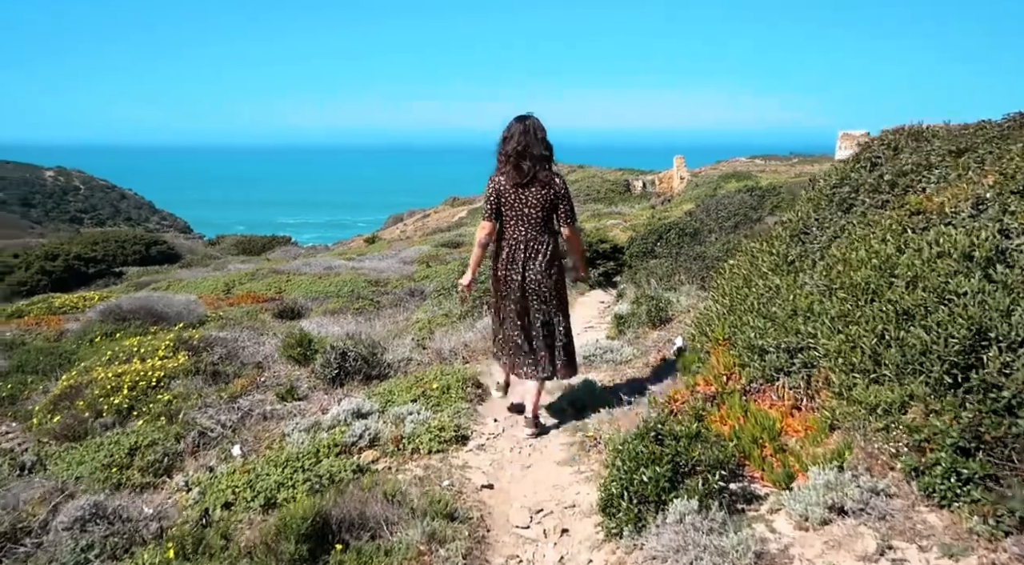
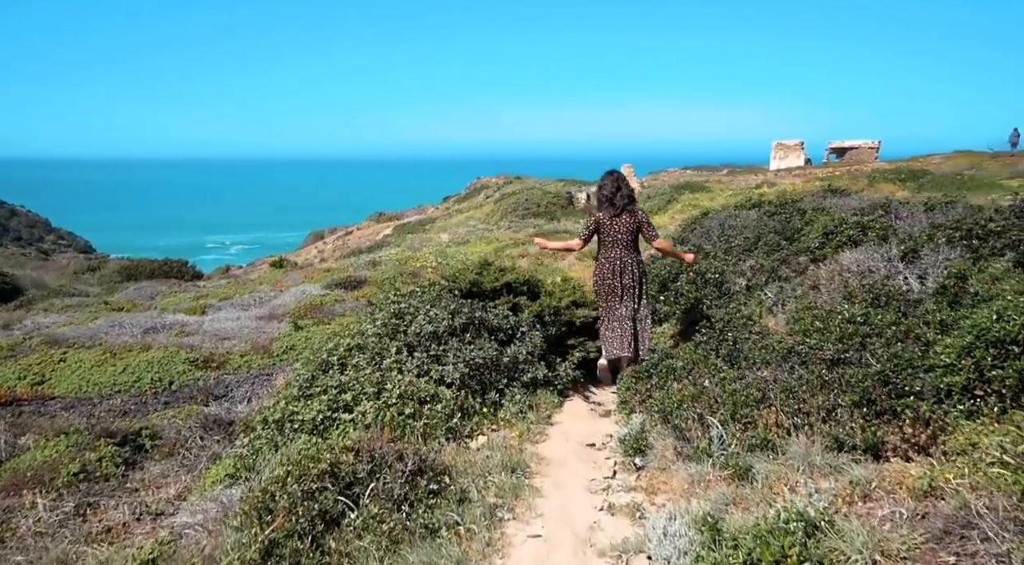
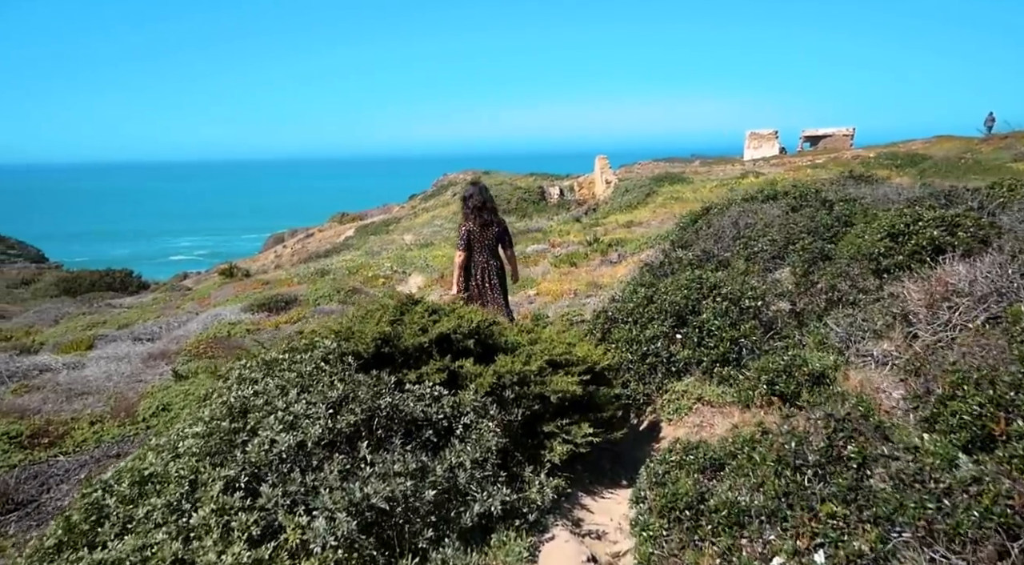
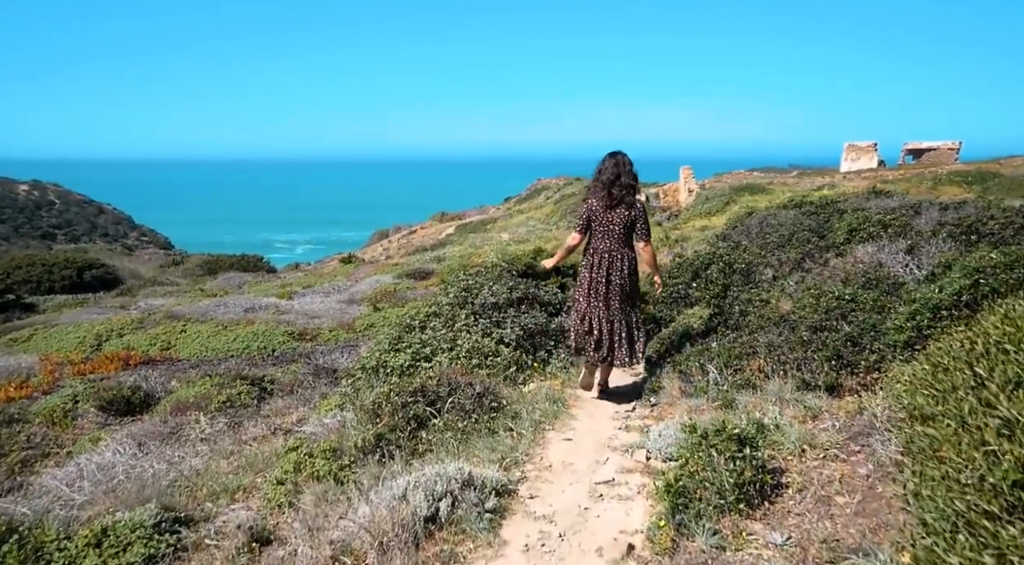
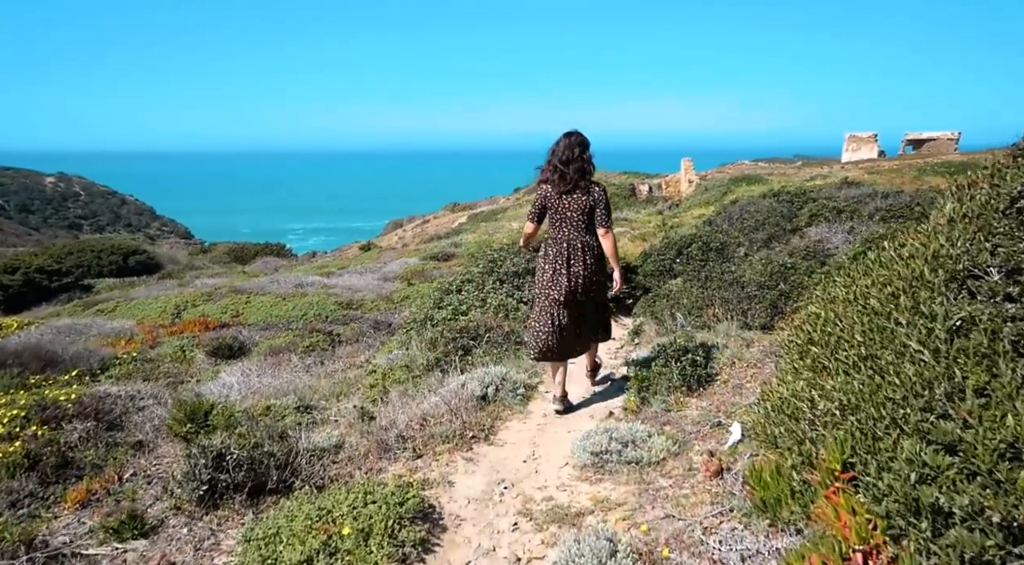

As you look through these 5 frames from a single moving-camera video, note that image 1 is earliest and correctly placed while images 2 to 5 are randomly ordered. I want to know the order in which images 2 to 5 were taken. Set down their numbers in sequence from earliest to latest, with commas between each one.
5, 4, 2, 3
